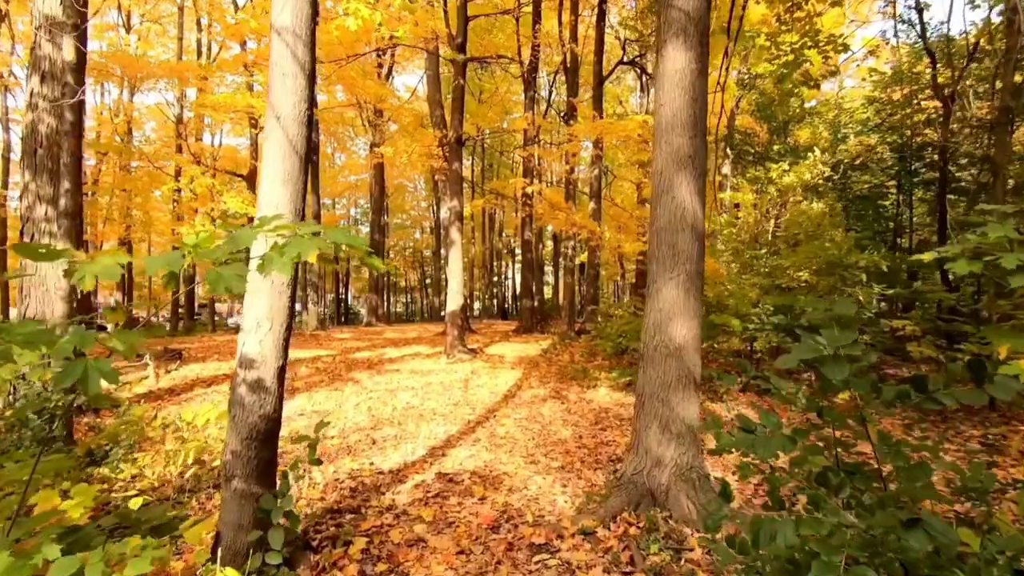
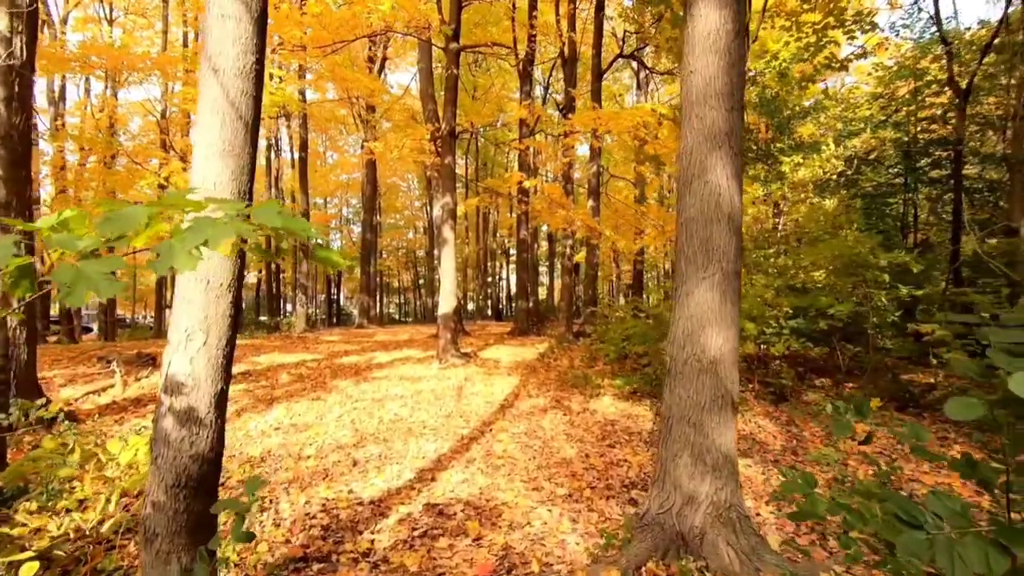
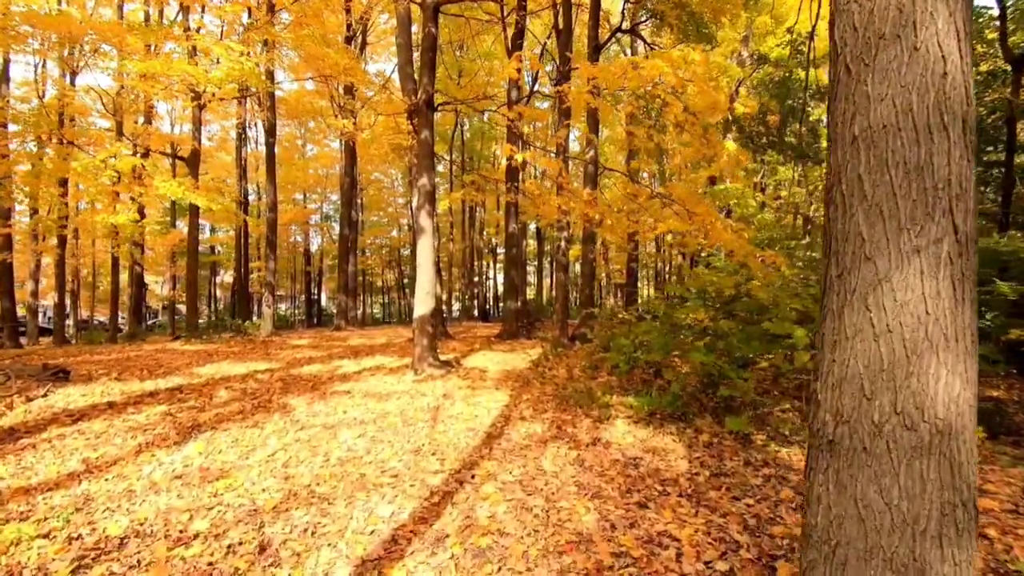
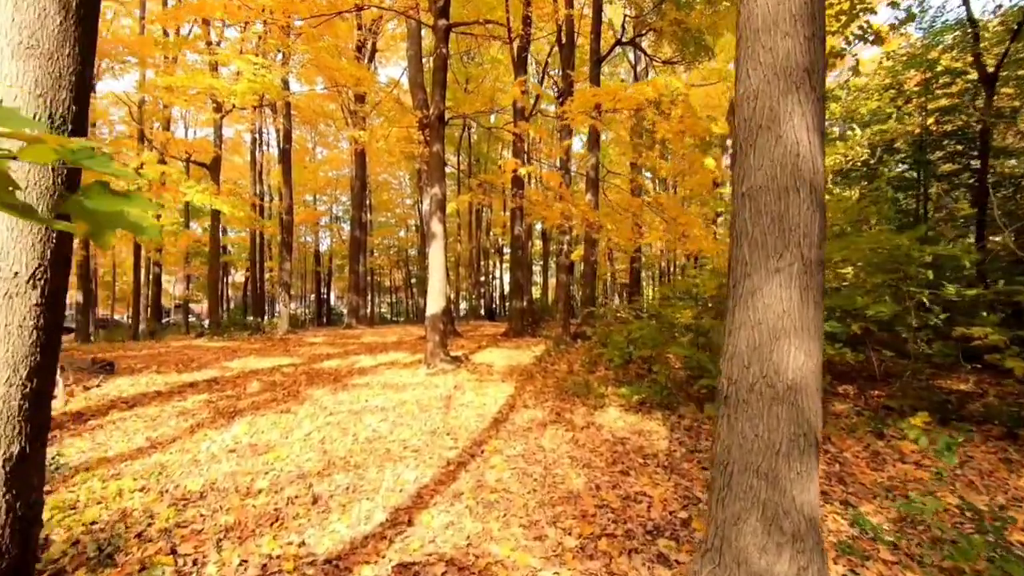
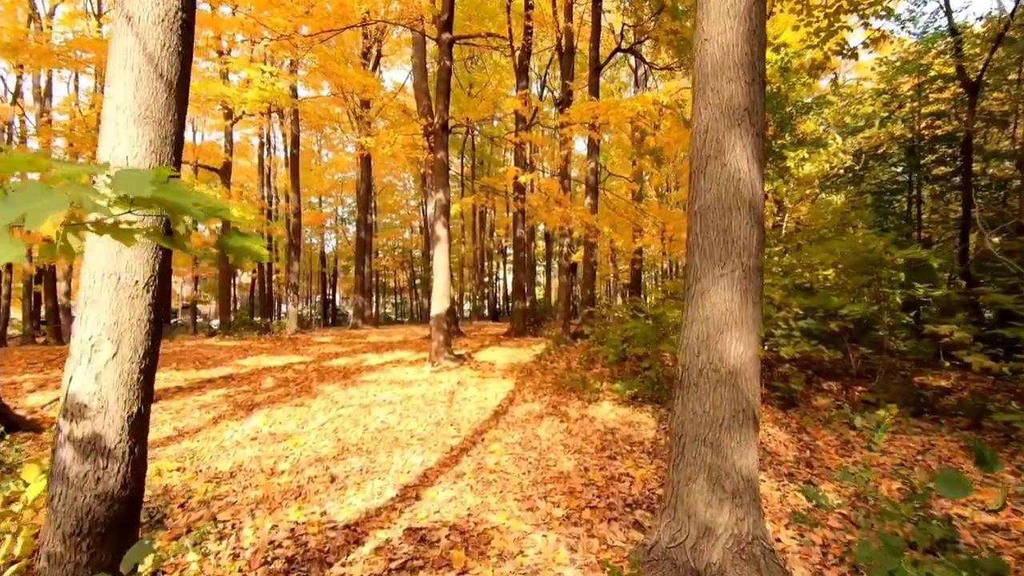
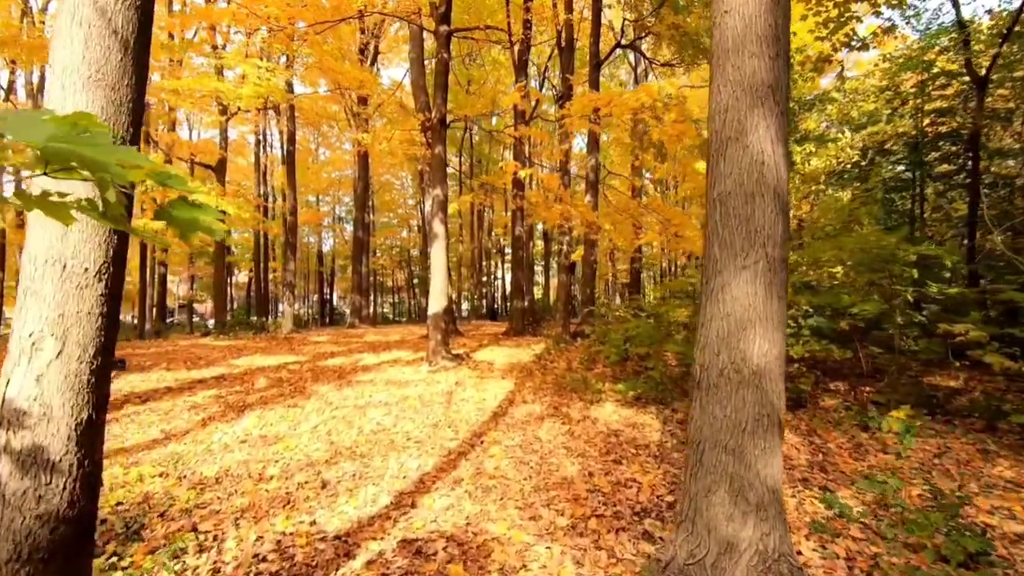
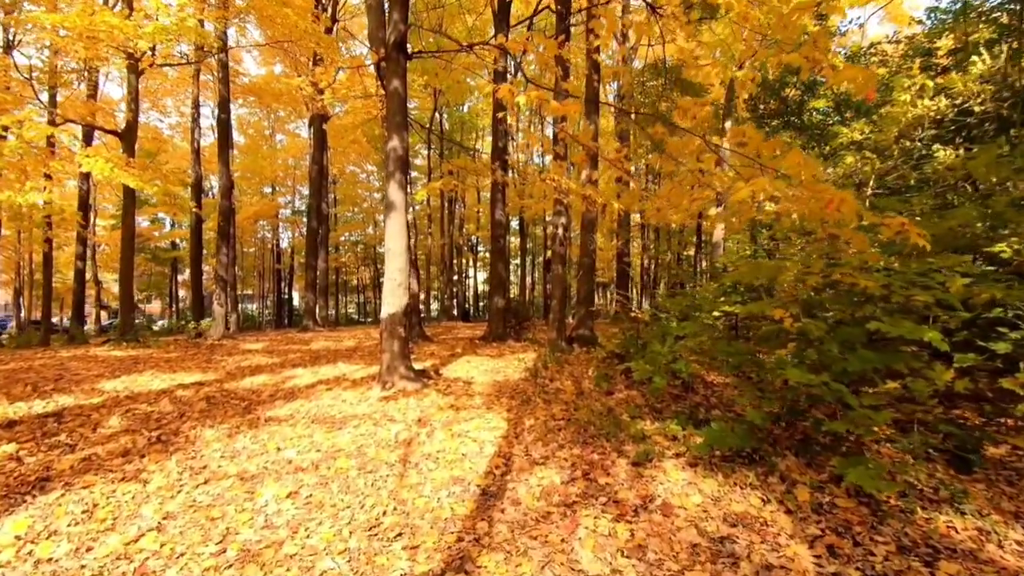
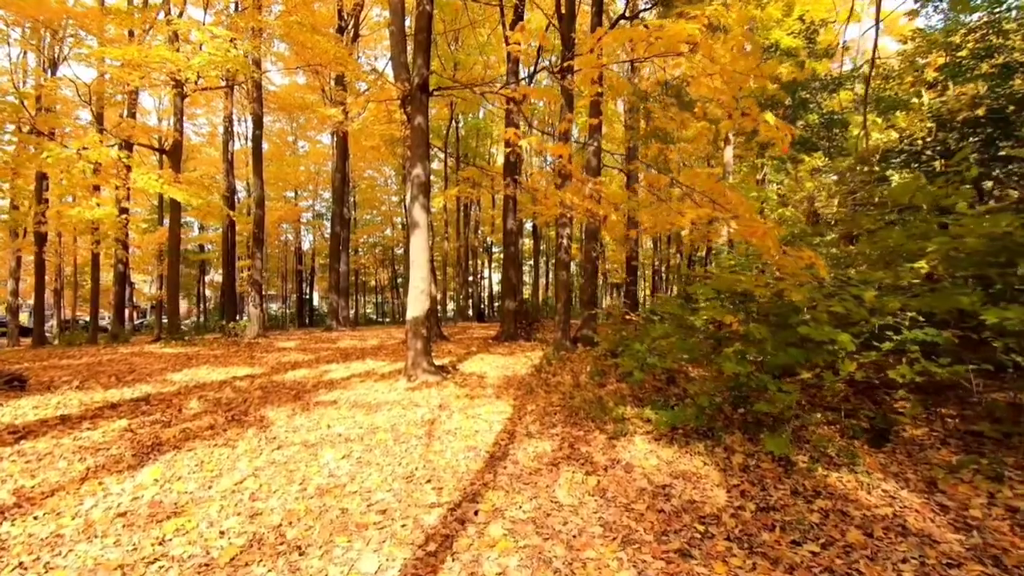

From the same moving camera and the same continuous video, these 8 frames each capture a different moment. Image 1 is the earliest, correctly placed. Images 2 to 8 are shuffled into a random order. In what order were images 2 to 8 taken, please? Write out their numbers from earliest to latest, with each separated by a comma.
2, 5, 6, 4, 3, 8, 7
